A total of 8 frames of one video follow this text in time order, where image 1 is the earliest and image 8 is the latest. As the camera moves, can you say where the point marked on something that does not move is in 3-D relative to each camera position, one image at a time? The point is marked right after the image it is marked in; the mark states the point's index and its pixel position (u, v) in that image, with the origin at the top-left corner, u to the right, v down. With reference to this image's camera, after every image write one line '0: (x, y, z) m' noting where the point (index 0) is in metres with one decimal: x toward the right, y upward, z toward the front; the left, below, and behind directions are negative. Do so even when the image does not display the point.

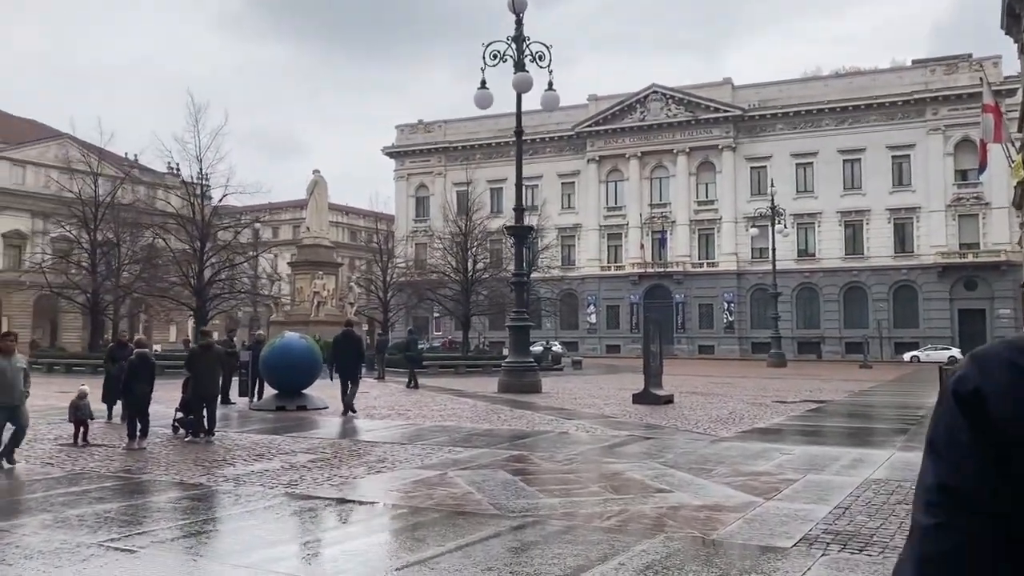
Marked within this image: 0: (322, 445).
0: (-2.4, -2.0, +11.0) m
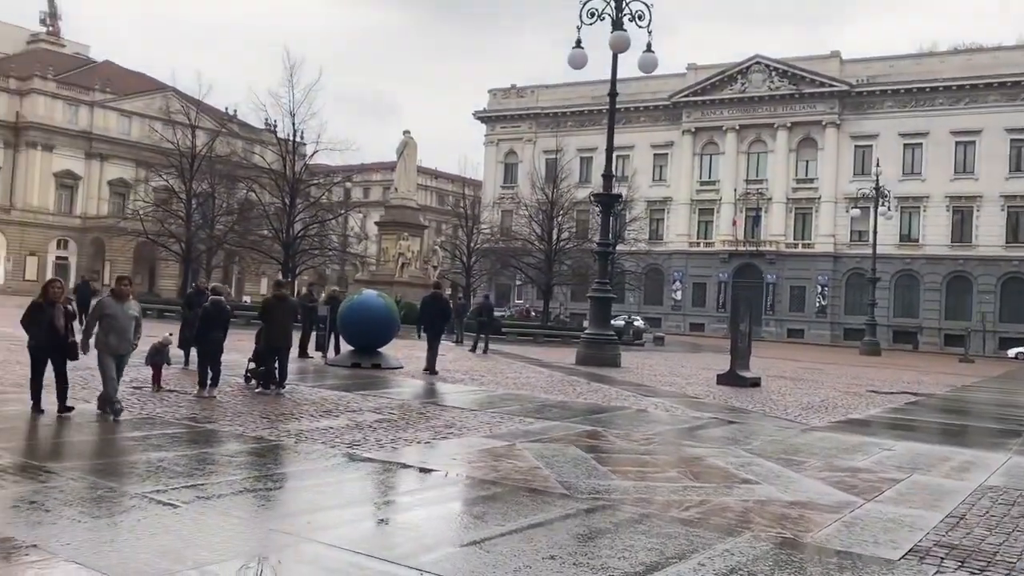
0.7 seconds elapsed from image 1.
0: (-1.5, -1.5, +10.7) m
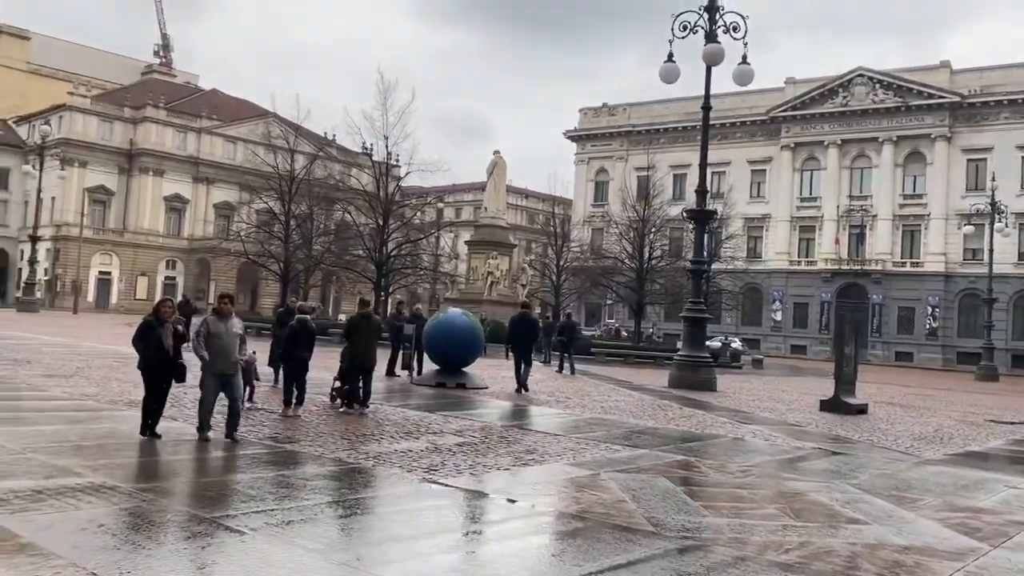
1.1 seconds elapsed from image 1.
0: (-0.5, -1.7, +10.4) m
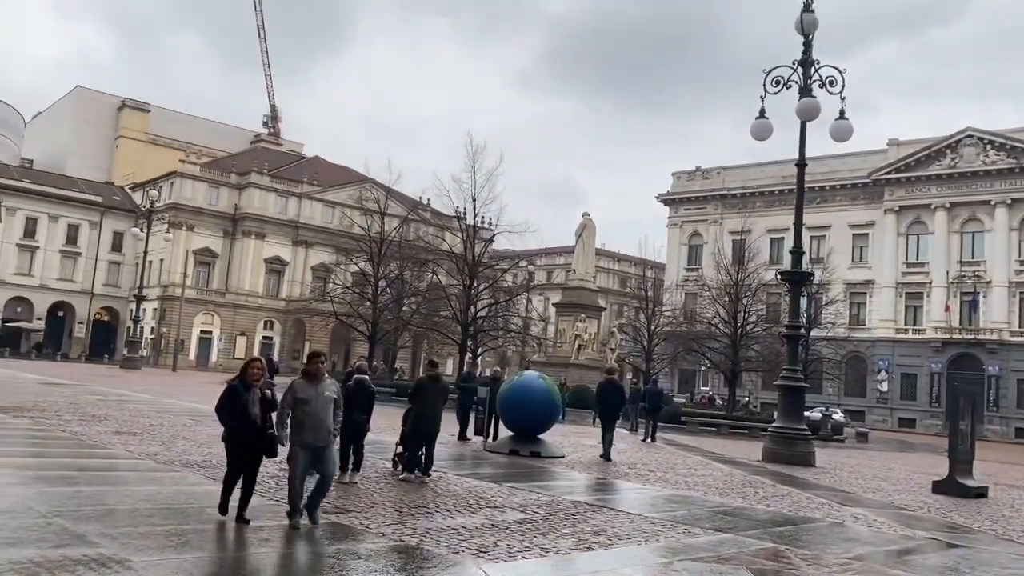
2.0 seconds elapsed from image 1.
0: (+0.3, -2.4, +9.5) m
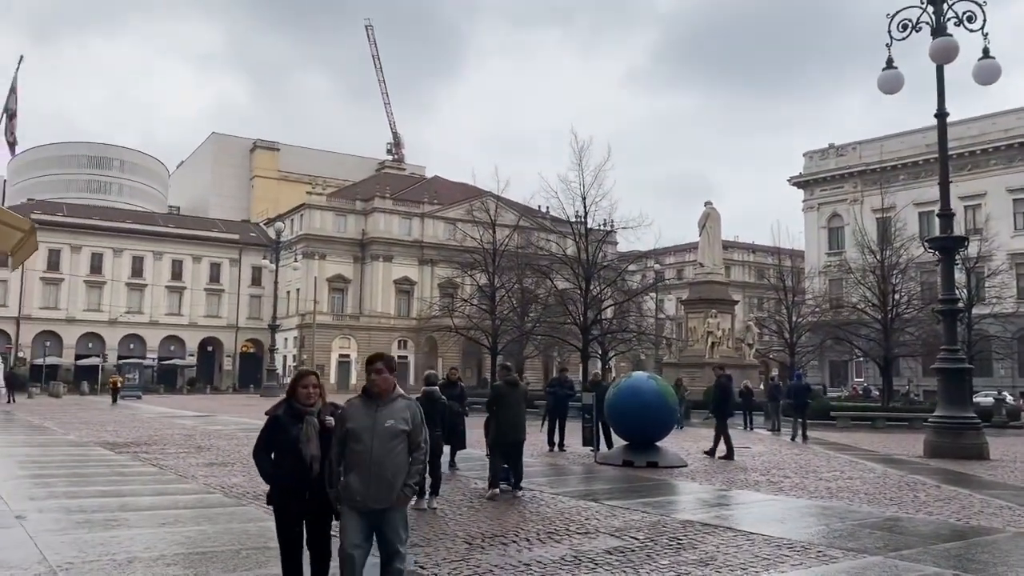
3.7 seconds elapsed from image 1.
0: (+1.2, -2.2, +8.1) m
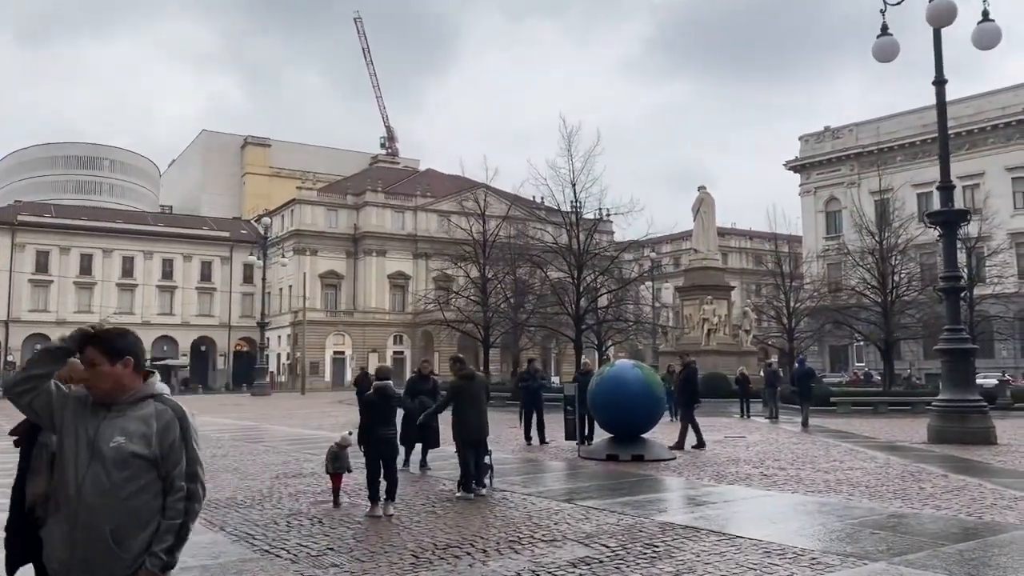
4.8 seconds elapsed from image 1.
0: (+0.9, -2.0, +7.2) m
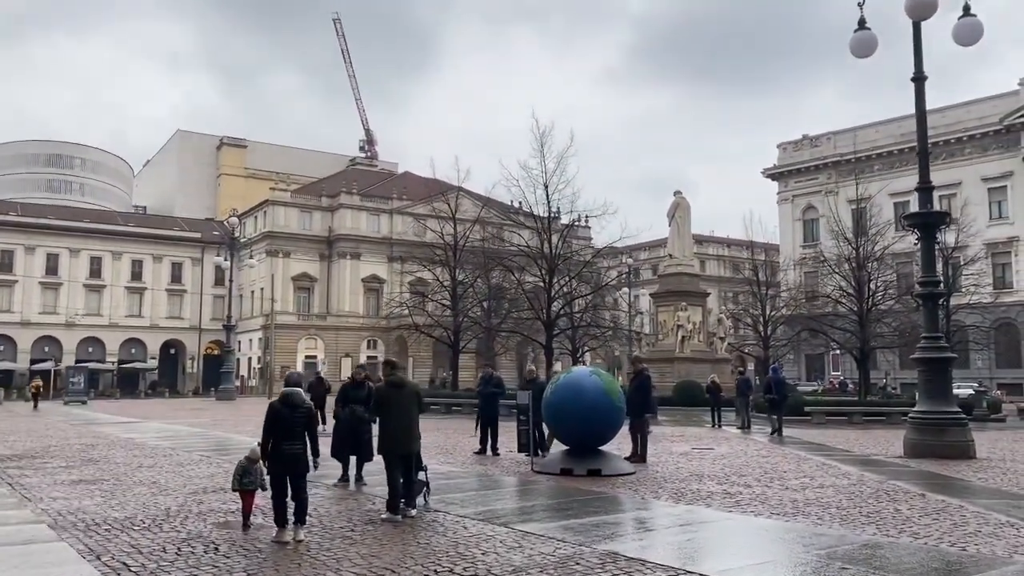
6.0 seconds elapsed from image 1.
0: (+0.3, -2.0, +6.3) m
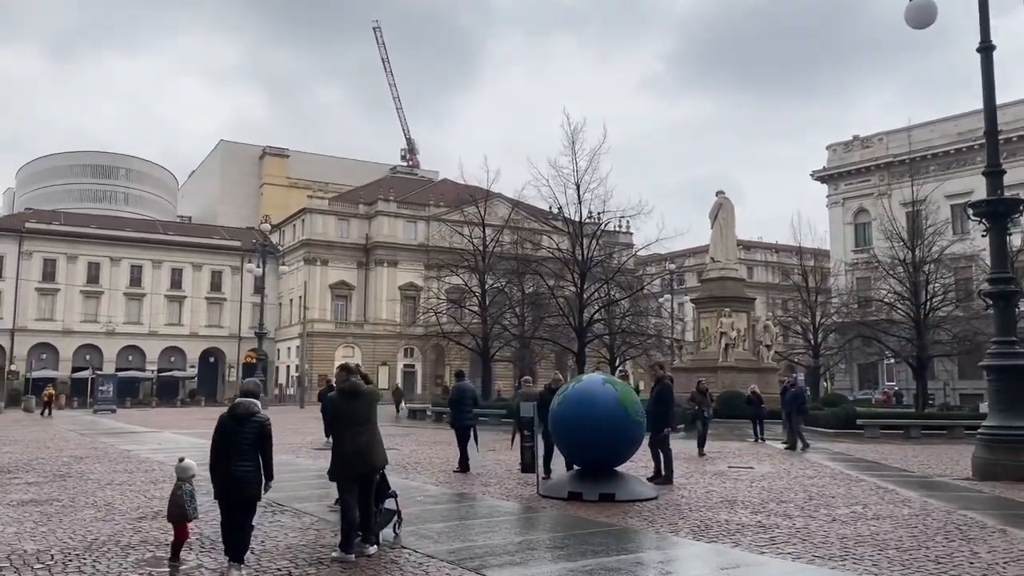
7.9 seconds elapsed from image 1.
0: (0.0, -1.9, +4.8) m
